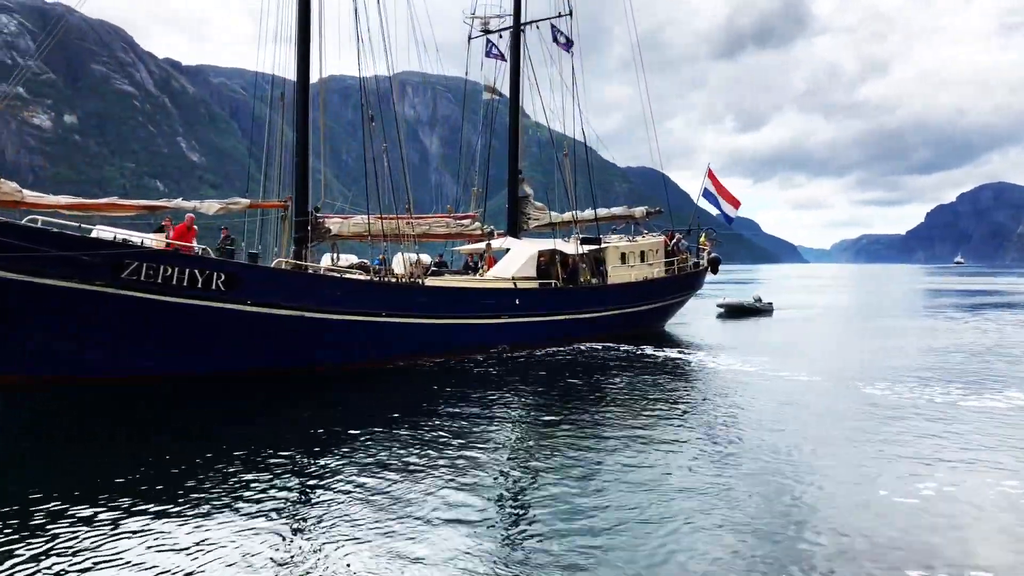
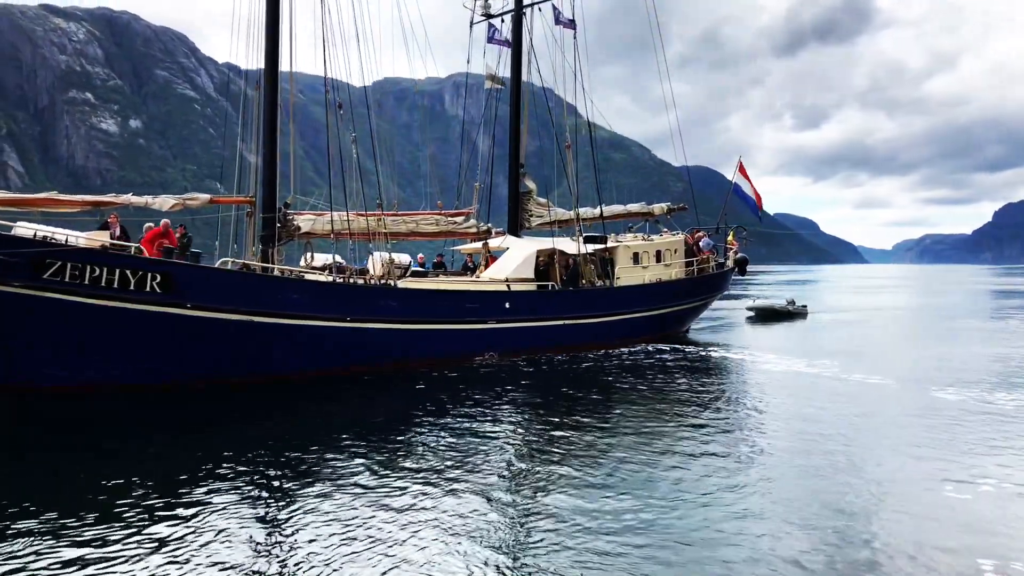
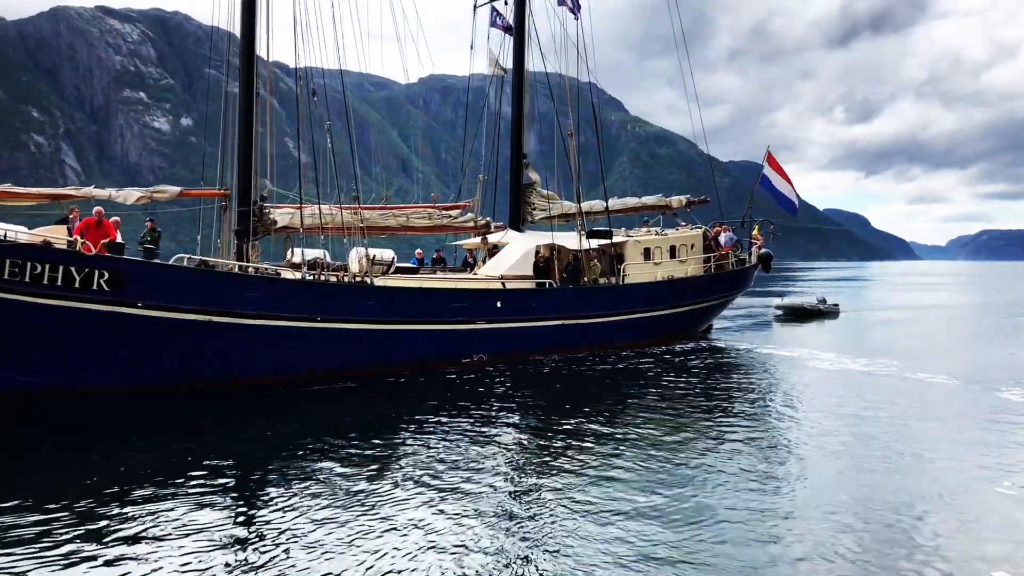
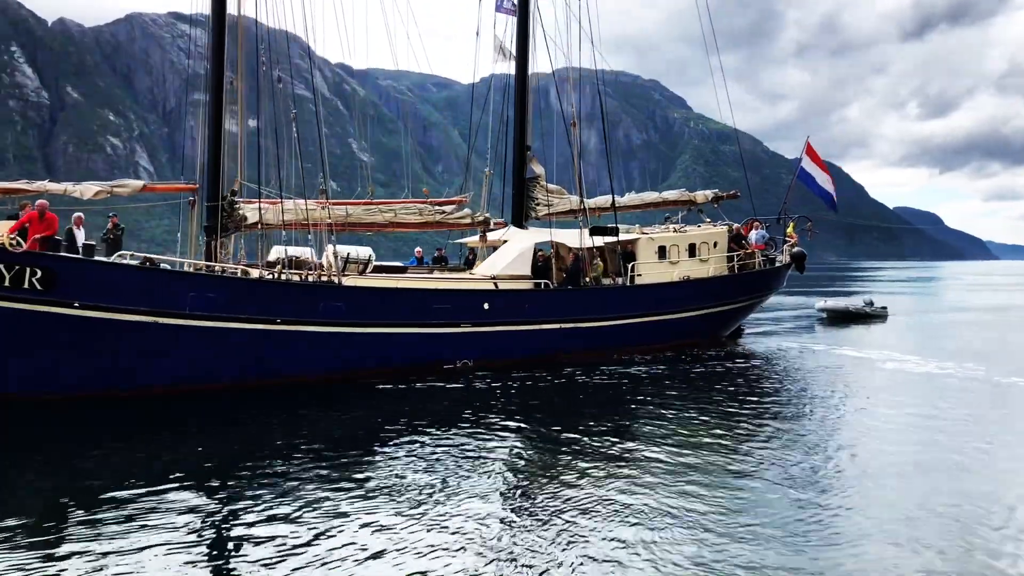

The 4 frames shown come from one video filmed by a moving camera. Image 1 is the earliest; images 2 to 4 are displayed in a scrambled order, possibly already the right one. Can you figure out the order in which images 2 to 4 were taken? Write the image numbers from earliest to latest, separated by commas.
2, 3, 4
